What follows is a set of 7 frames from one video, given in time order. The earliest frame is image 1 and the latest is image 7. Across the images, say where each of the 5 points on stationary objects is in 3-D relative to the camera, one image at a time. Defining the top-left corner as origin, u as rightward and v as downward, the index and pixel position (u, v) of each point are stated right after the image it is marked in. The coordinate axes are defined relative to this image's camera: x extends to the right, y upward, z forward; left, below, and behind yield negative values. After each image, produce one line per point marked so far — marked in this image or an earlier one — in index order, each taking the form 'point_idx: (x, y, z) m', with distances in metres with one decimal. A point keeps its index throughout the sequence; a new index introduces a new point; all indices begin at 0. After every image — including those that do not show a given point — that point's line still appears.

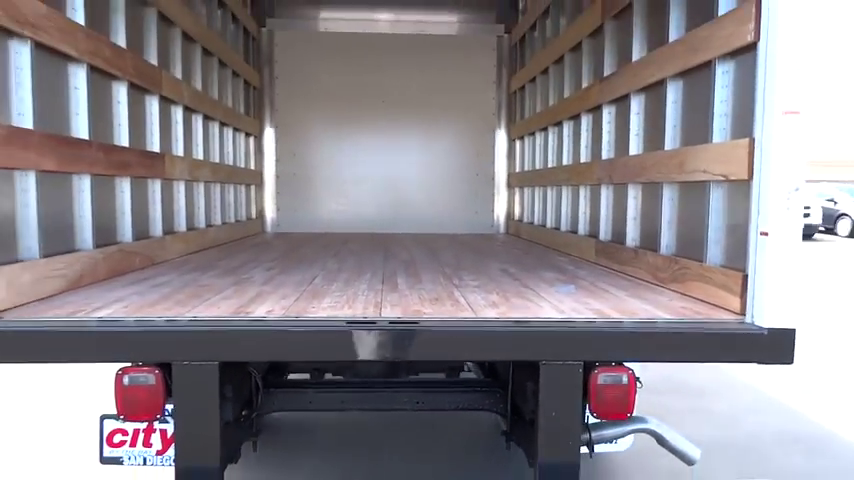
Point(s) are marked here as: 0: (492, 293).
0: (+0.2, -0.2, +2.6) m
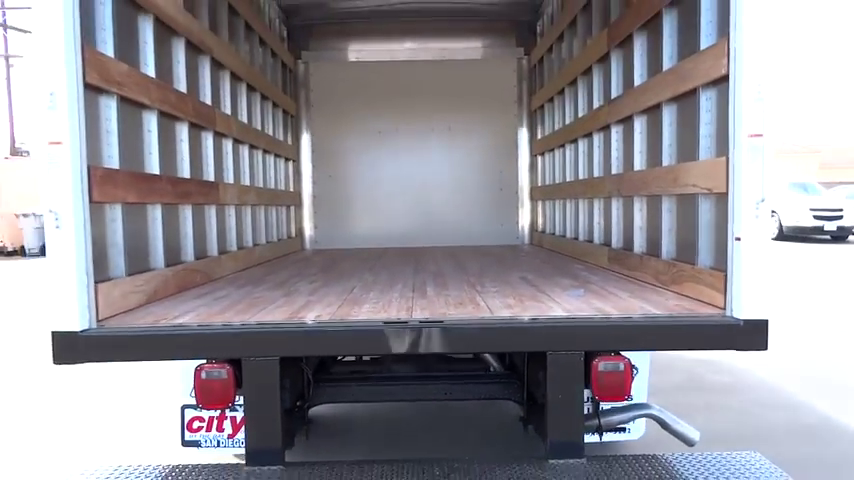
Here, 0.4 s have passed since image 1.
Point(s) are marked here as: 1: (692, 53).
0: (+0.4, -0.3, +3.0) m
1: (+1.1, +0.8, +2.9) m
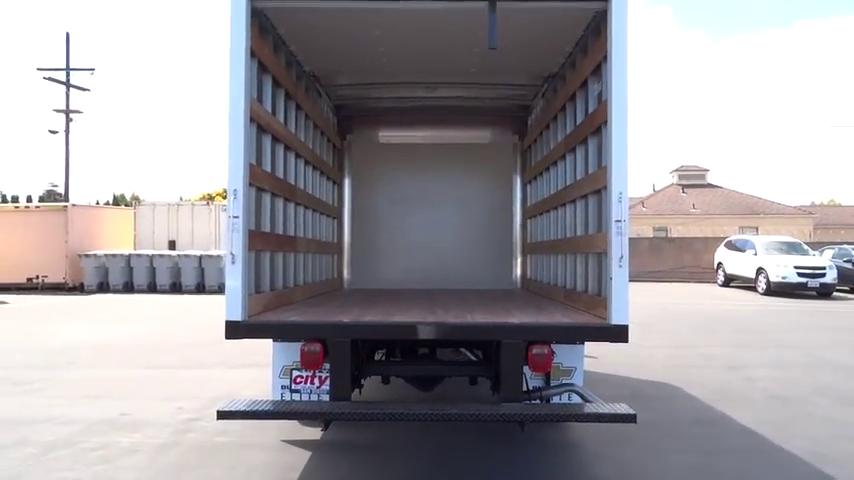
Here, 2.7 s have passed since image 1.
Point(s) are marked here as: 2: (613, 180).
0: (+0.4, -0.5, +4.7) m
1: (+1.2, +0.5, +4.7) m
2: (+1.1, +0.4, +4.1) m
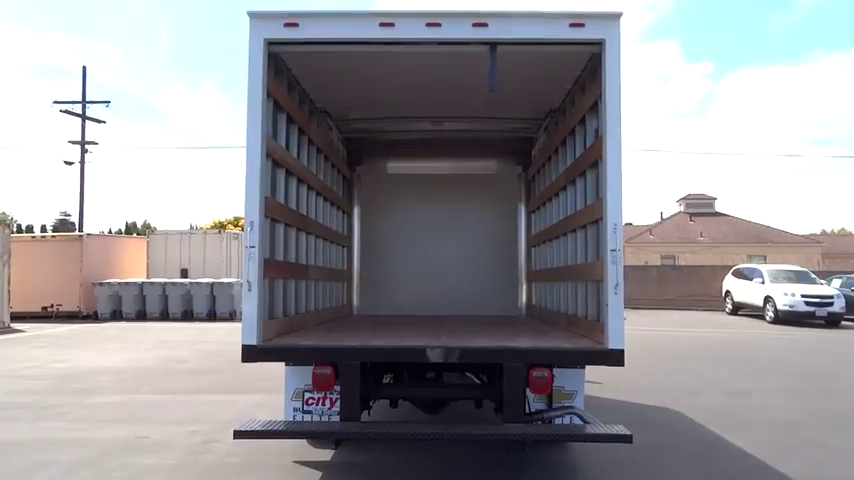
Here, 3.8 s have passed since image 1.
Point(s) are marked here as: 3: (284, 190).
0: (+0.5, -0.7, +4.9) m
1: (+1.2, +0.3, +4.9) m
2: (+1.2, +0.2, +4.3) m
3: (-1.1, +0.4, +5.3) m
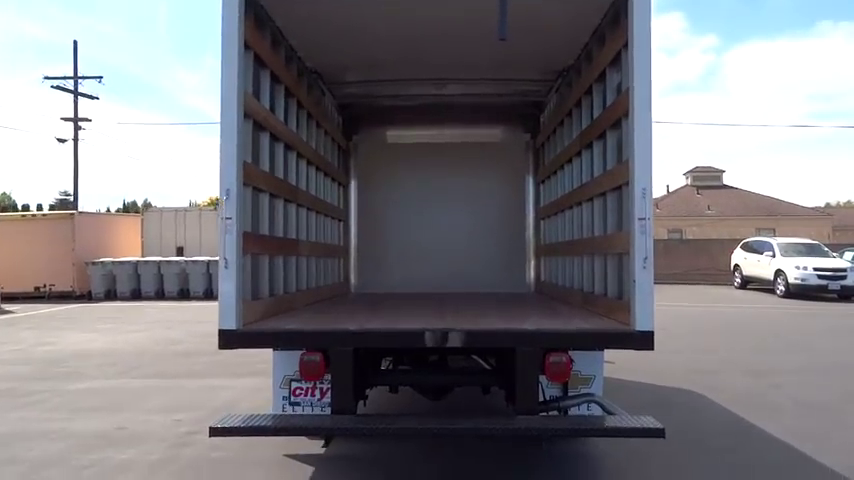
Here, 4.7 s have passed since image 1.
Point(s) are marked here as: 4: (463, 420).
0: (+0.5, -0.5, +4.4) m
1: (+1.3, +0.5, +4.4) m
2: (+1.2, +0.4, +3.8) m
3: (-1.1, +0.6, +4.8) m
4: (+0.2, -1.0, +3.7) m
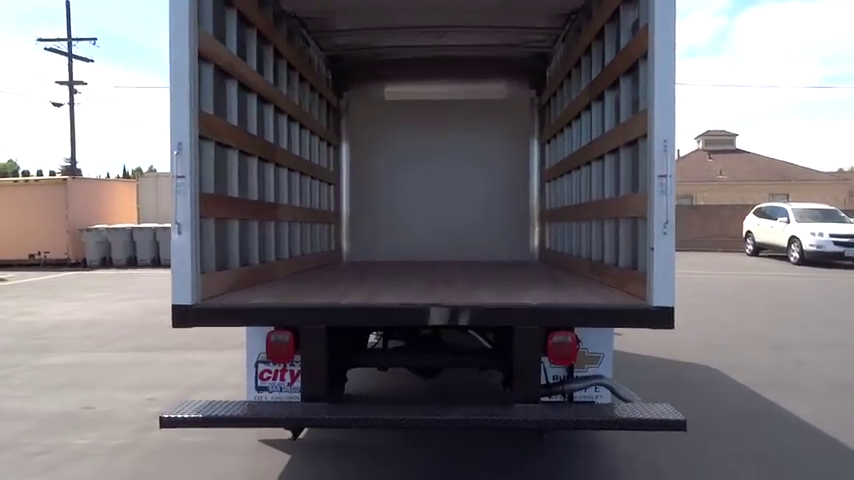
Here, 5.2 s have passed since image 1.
0: (+0.4, -0.3, +3.9) m
1: (+1.2, +0.7, +3.8) m
2: (+1.1, +0.6, +3.2) m
3: (-1.2, +0.8, +4.2) m
4: (+0.1, -0.8, +3.2) m
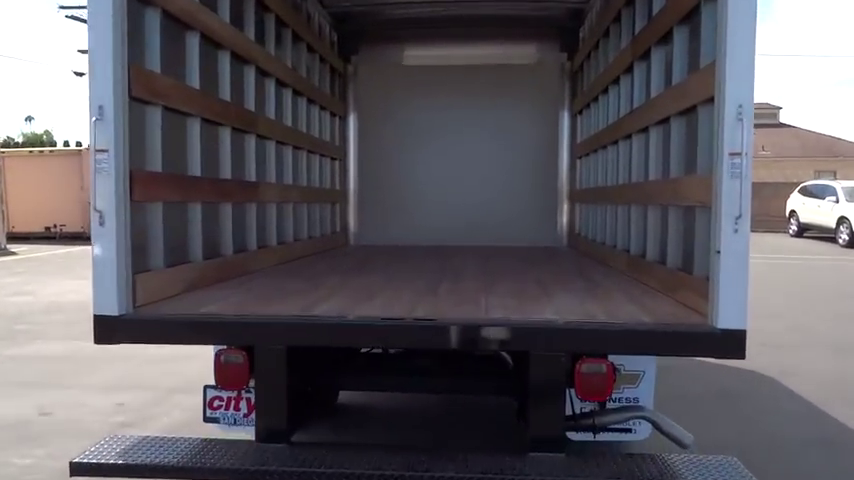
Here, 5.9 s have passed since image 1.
0: (+0.4, -0.3, +3.1) m
1: (+1.2, +0.8, +3.0) m
2: (+1.1, +0.6, +2.4) m
3: (-1.2, +0.9, +3.5) m
4: (+0.1, -0.8, +2.5) m
